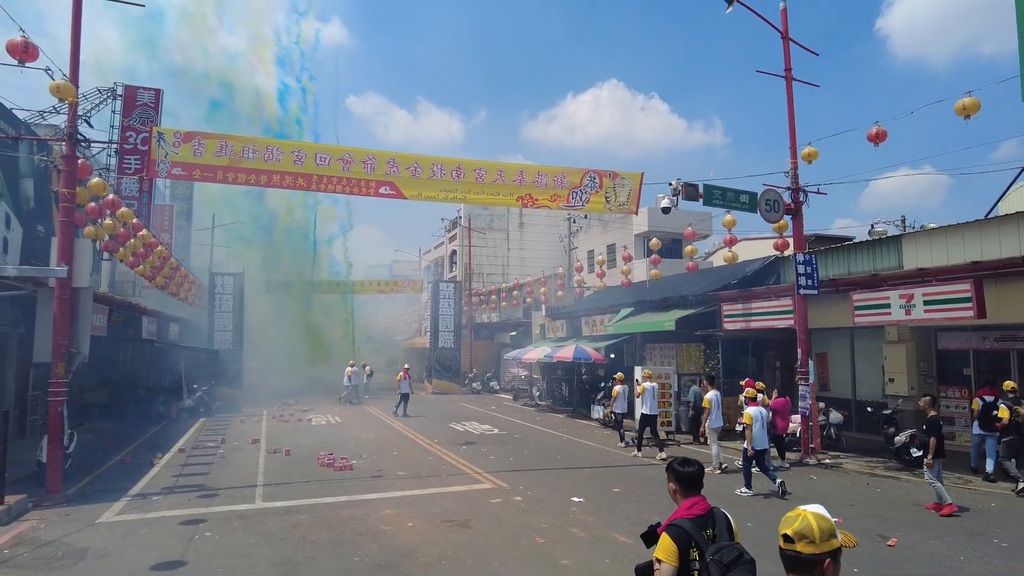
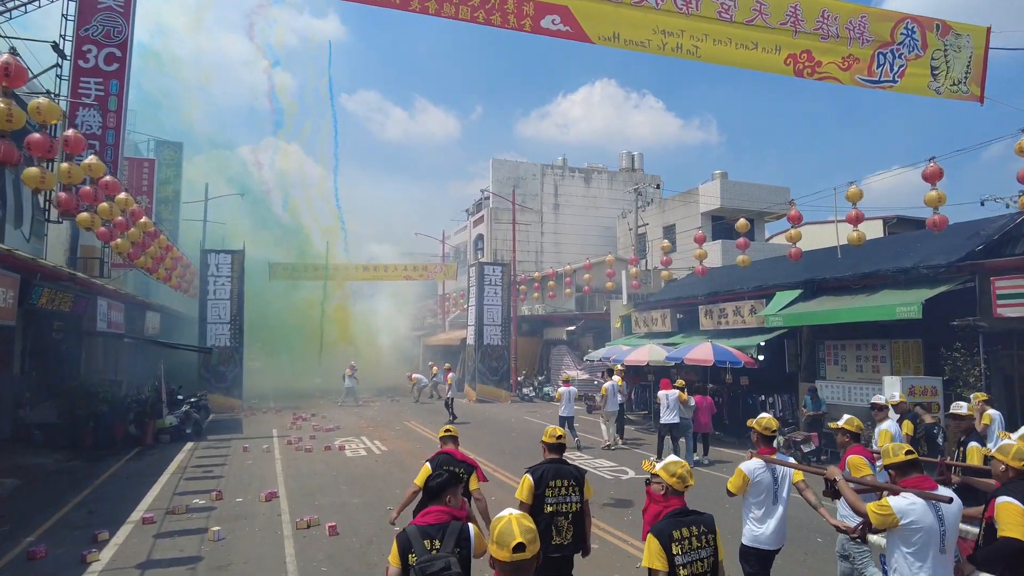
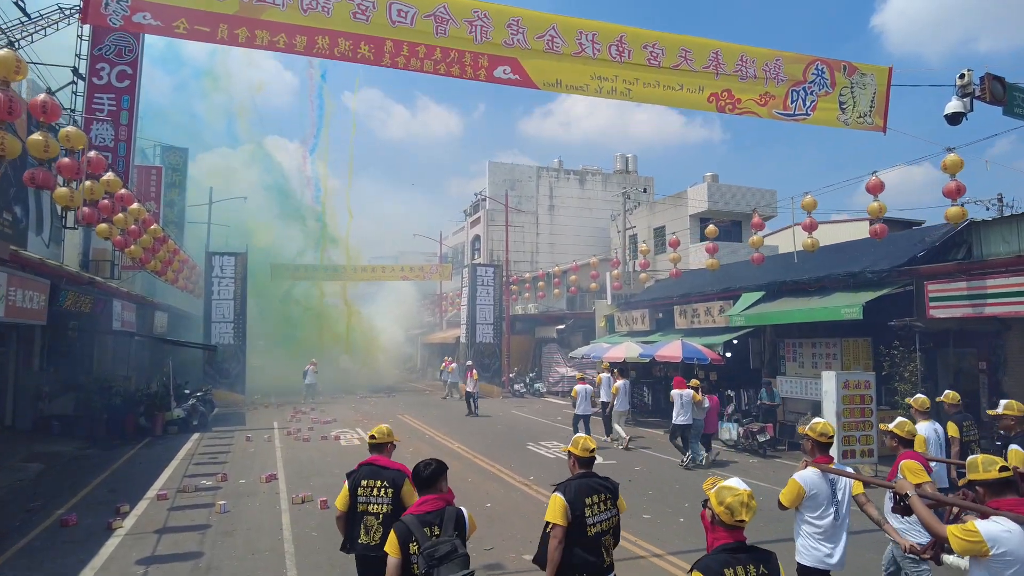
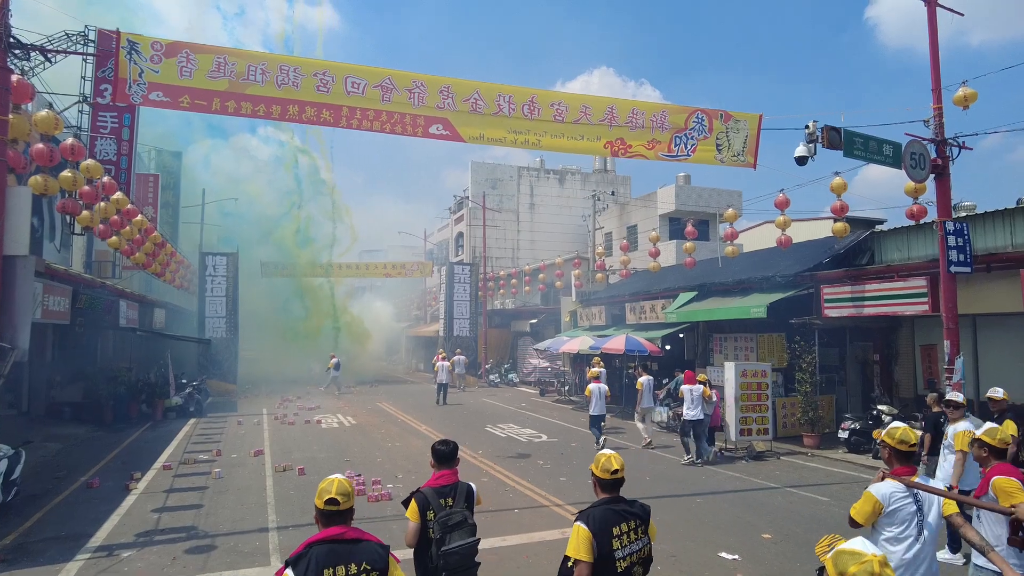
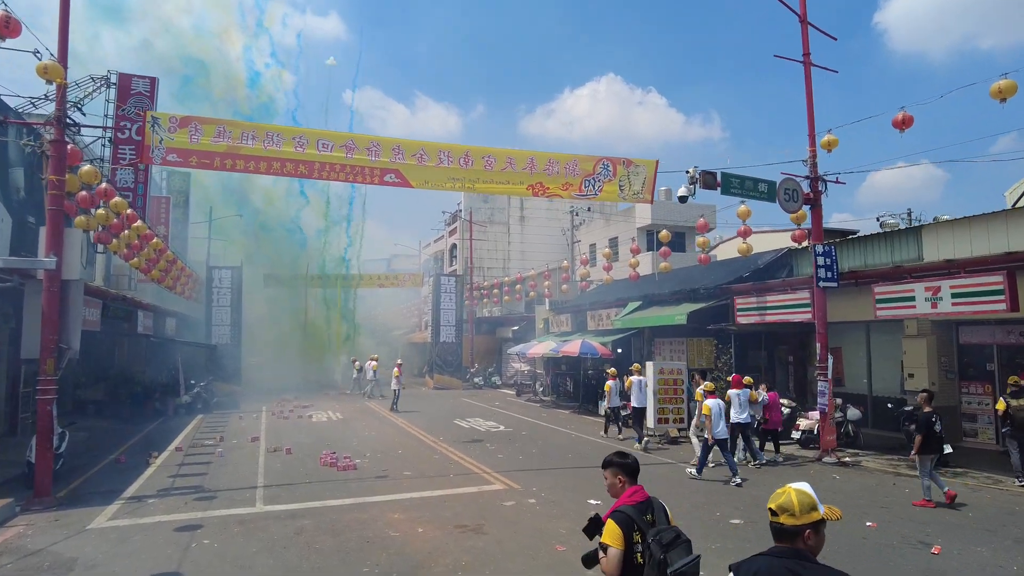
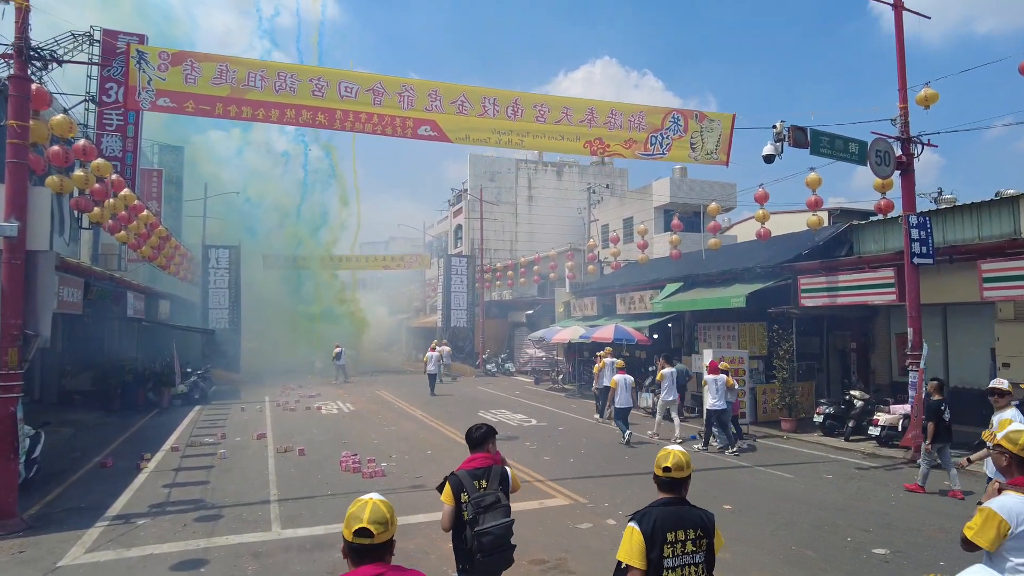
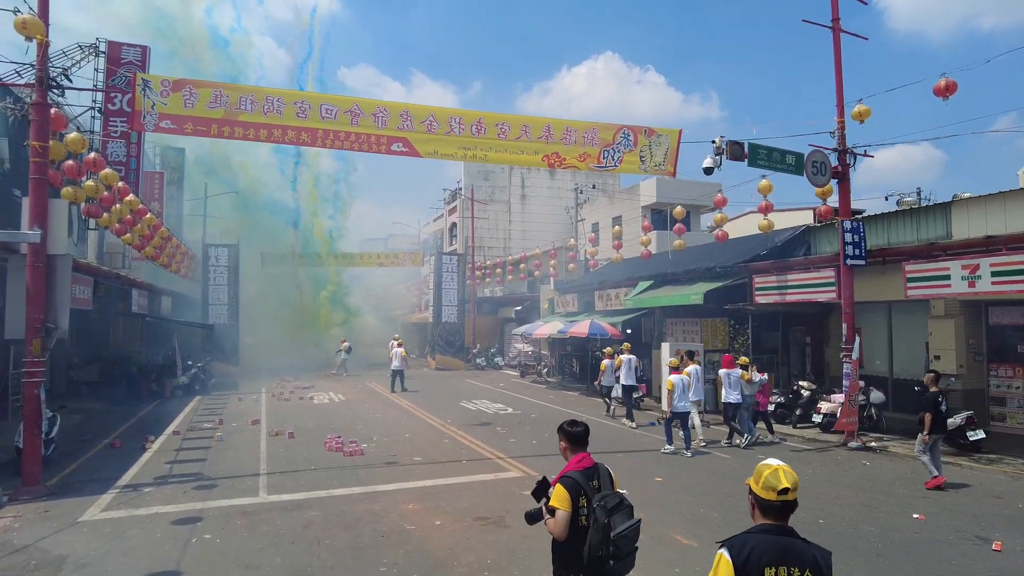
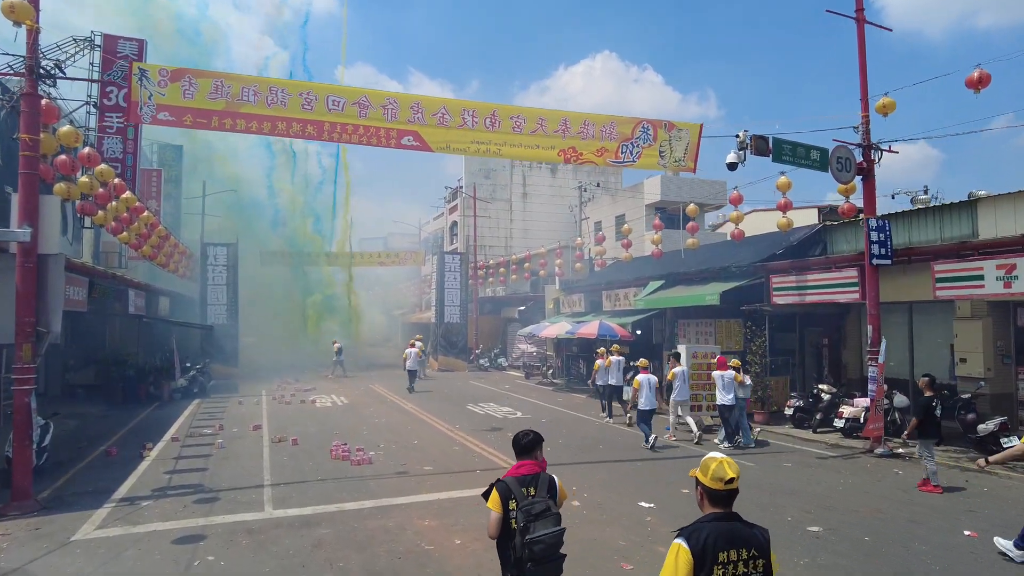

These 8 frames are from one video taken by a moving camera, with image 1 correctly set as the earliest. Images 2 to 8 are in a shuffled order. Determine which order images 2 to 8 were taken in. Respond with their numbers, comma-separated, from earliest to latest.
5, 7, 8, 6, 4, 3, 2
